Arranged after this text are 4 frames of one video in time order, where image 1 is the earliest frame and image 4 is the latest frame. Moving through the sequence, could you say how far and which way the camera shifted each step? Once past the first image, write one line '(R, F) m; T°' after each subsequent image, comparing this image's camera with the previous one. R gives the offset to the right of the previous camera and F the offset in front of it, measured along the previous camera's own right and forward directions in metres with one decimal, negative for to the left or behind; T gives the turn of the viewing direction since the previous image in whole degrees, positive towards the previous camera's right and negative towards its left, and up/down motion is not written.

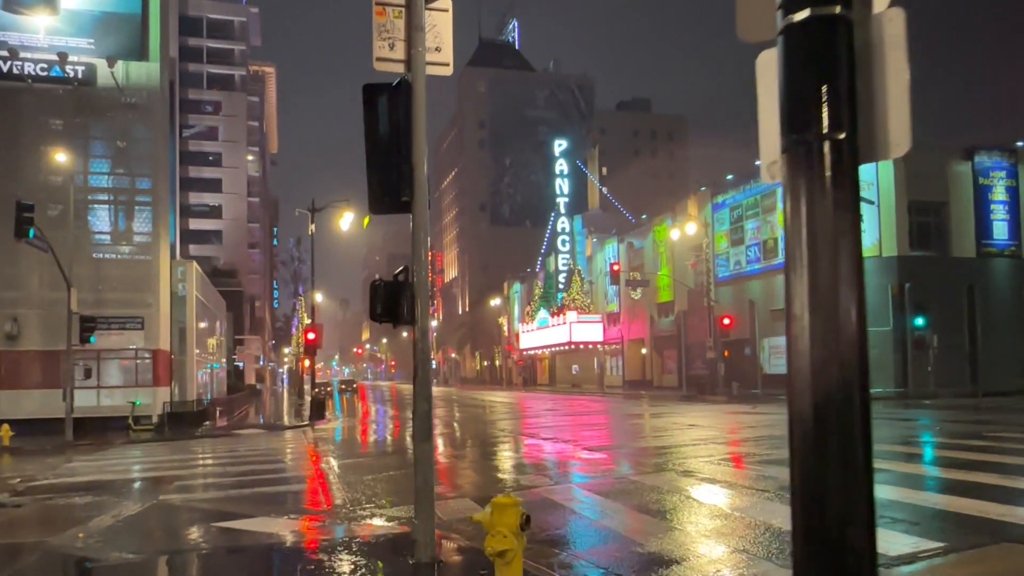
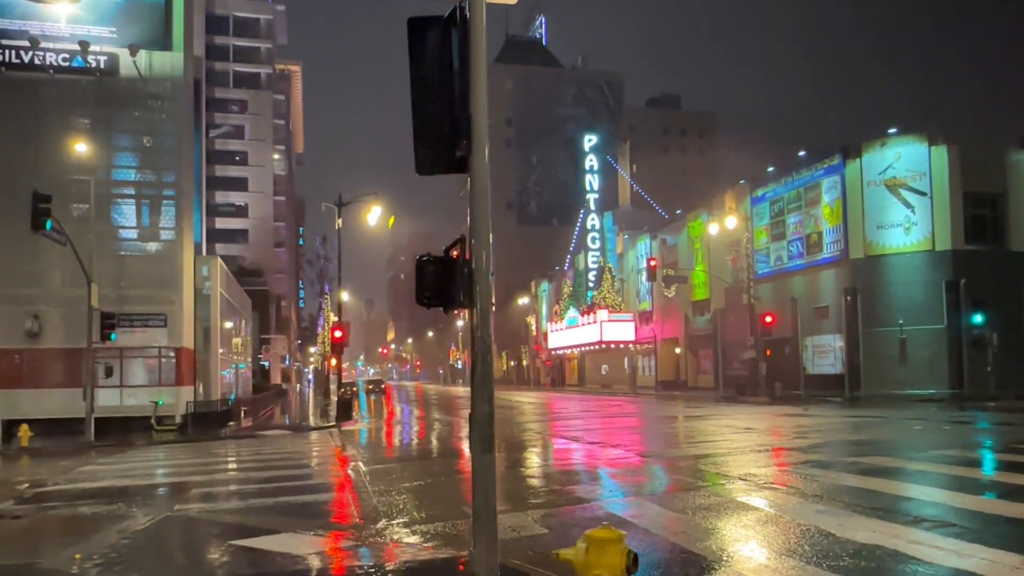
(-0.5, +1.5) m; -2°
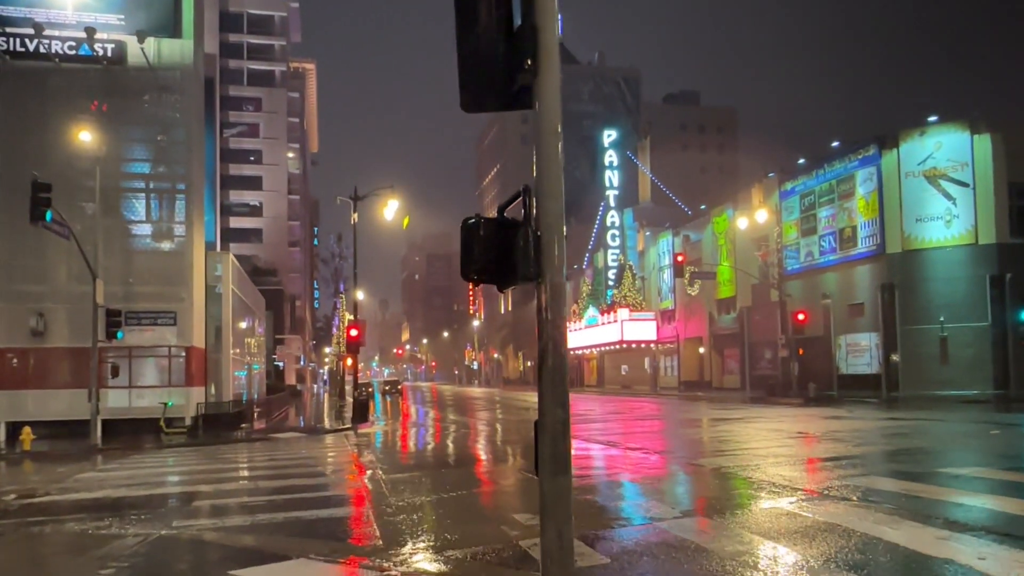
(-0.4, +1.5) m; -1°
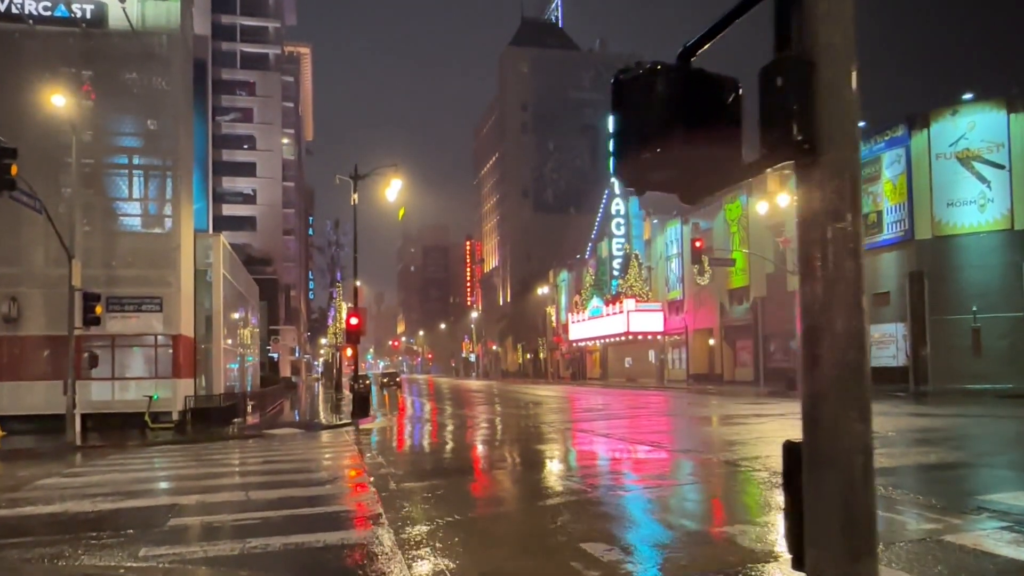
(-0.7, +2.2) m; 0°
